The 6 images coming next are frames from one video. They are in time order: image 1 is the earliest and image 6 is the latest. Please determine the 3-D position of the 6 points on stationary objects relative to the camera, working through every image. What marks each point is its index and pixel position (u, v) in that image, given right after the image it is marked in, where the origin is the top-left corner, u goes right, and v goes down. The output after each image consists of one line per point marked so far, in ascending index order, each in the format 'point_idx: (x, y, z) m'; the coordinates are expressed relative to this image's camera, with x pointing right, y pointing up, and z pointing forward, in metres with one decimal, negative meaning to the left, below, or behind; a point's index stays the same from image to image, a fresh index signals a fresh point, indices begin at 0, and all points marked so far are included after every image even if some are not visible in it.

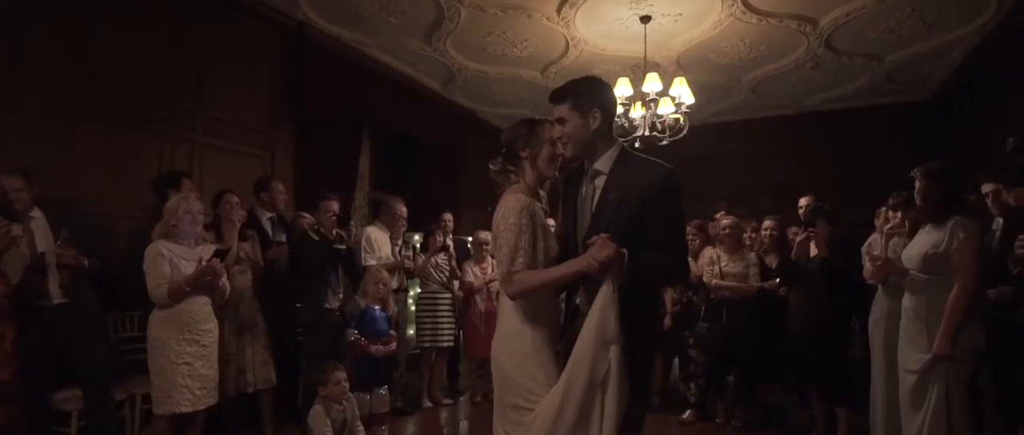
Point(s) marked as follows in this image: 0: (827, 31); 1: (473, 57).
0: (+1.9, +1.1, +4.1) m
1: (-0.3, +1.1, +4.6) m
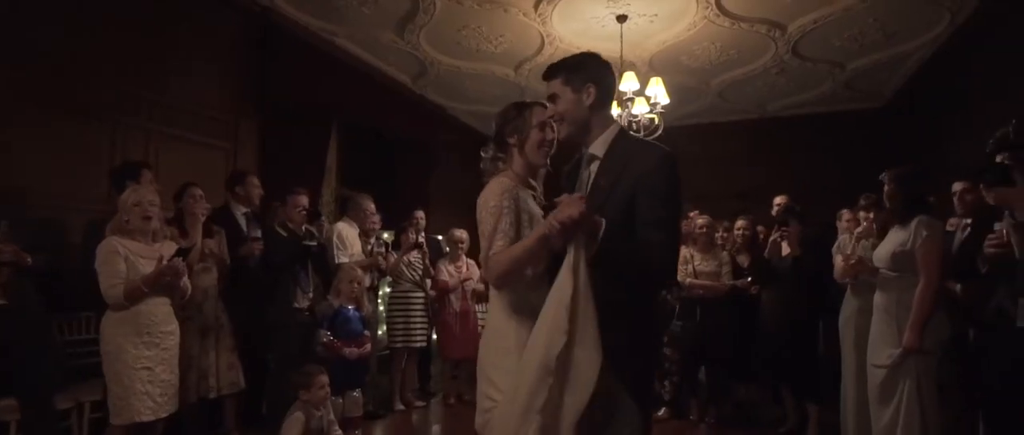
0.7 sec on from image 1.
0: (+1.8, +1.1, +4.2) m
1: (-0.5, +1.1, +4.5) m
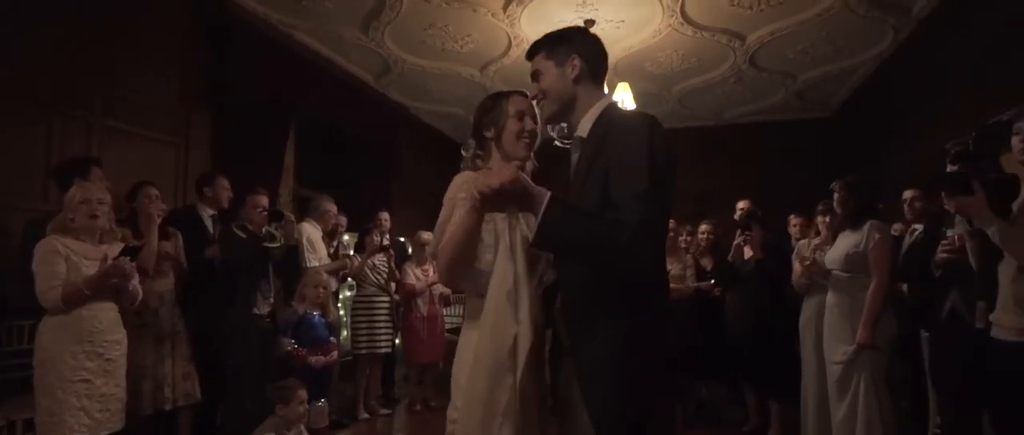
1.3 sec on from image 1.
0: (+1.6, +1.1, +4.3) m
1: (-0.7, +1.1, +4.4) m
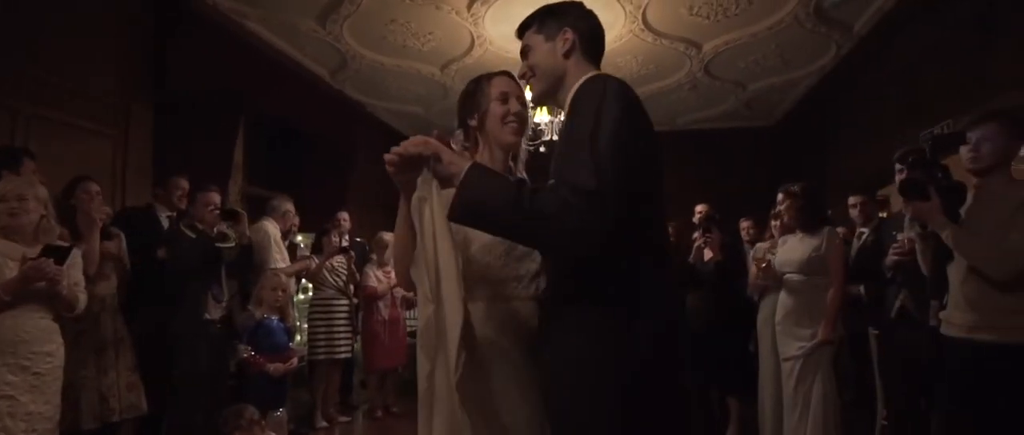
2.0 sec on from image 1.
0: (+1.3, +1.1, +4.5) m
1: (-1.0, +1.1, +4.3) m
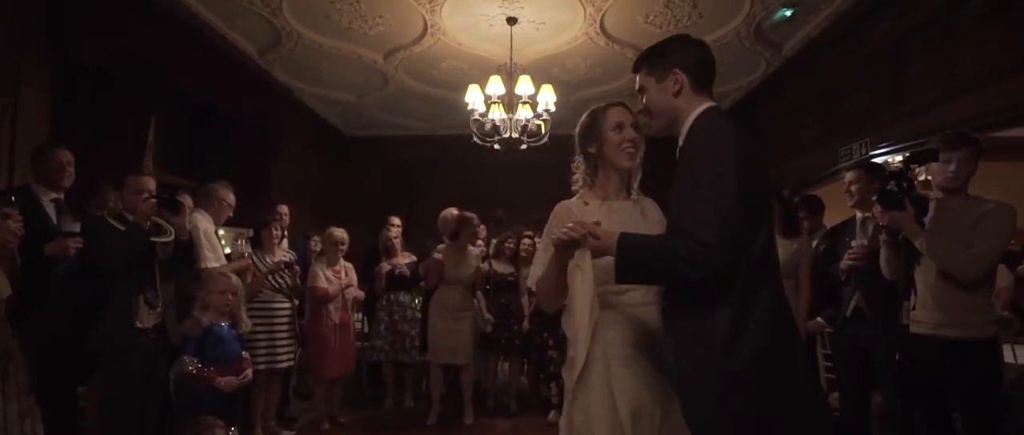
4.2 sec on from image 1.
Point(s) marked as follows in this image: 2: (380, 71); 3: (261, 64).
0: (+0.9, +1.1, +4.6) m
1: (-1.2, +1.2, +3.9) m
2: (-1.0, +1.0, +4.6) m
3: (-1.7, +1.1, +4.7) m
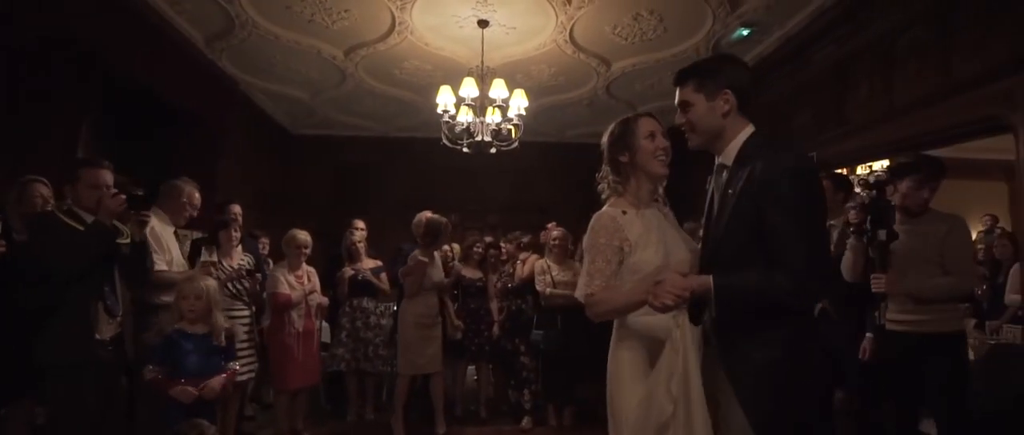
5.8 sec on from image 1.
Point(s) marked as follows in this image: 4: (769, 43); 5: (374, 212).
0: (+0.7, +1.0, +4.7) m
1: (-1.4, +1.2, +3.7) m
2: (-1.2, +1.0, +4.4) m
3: (-2.0, +1.1, +4.3) m
4: (+1.7, +1.1, +4.3) m
5: (-1.5, +0.1, +7.0) m
